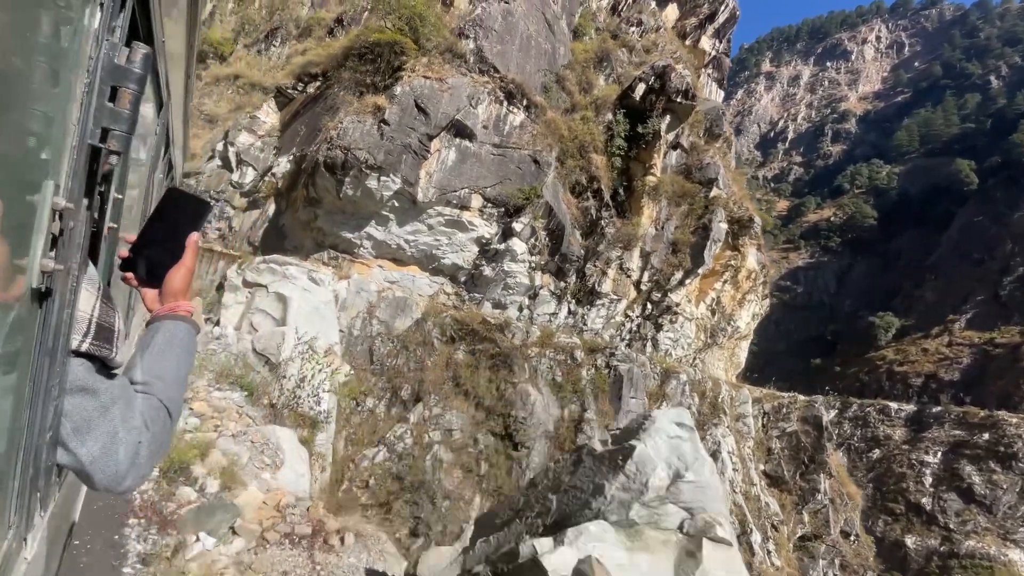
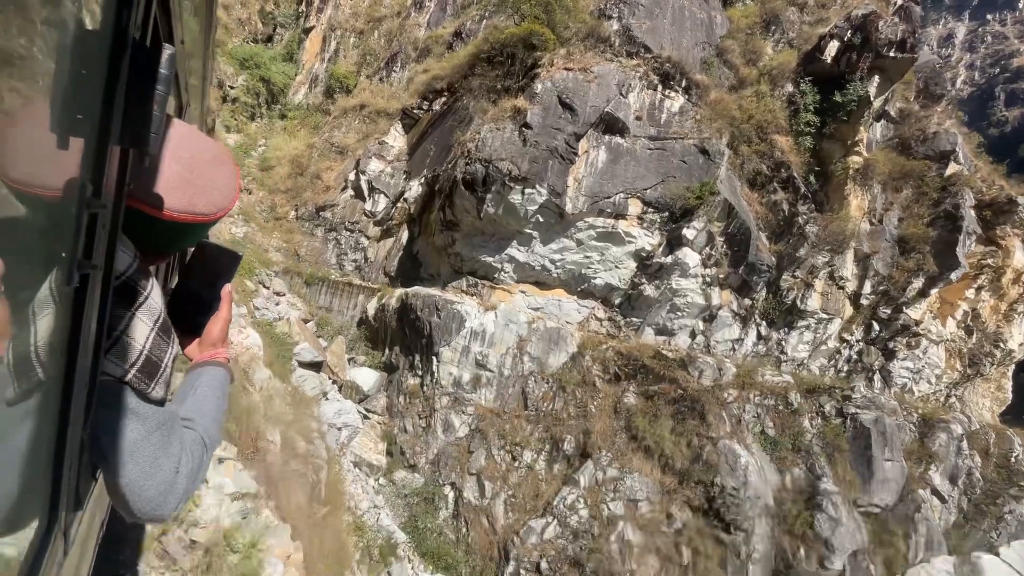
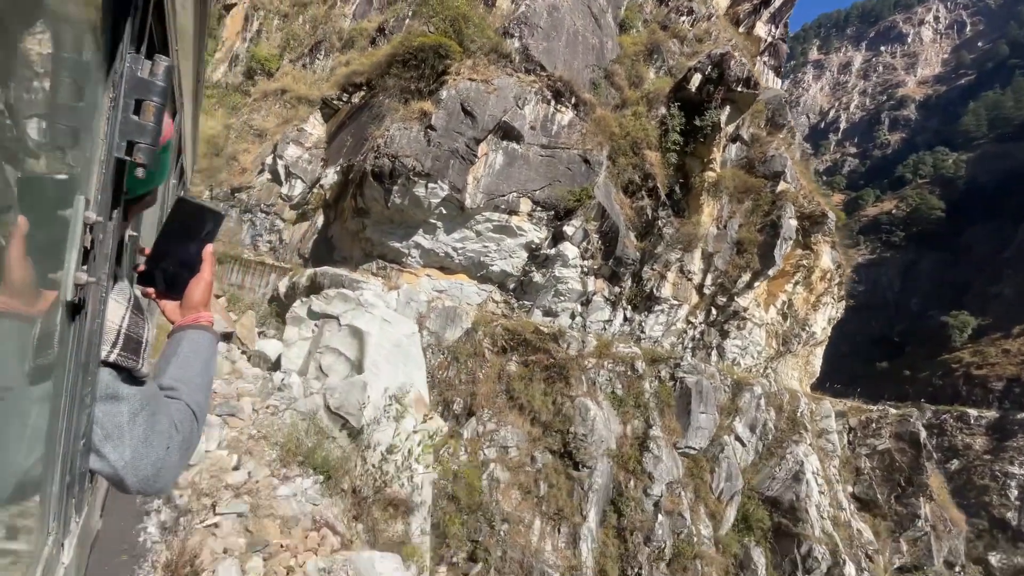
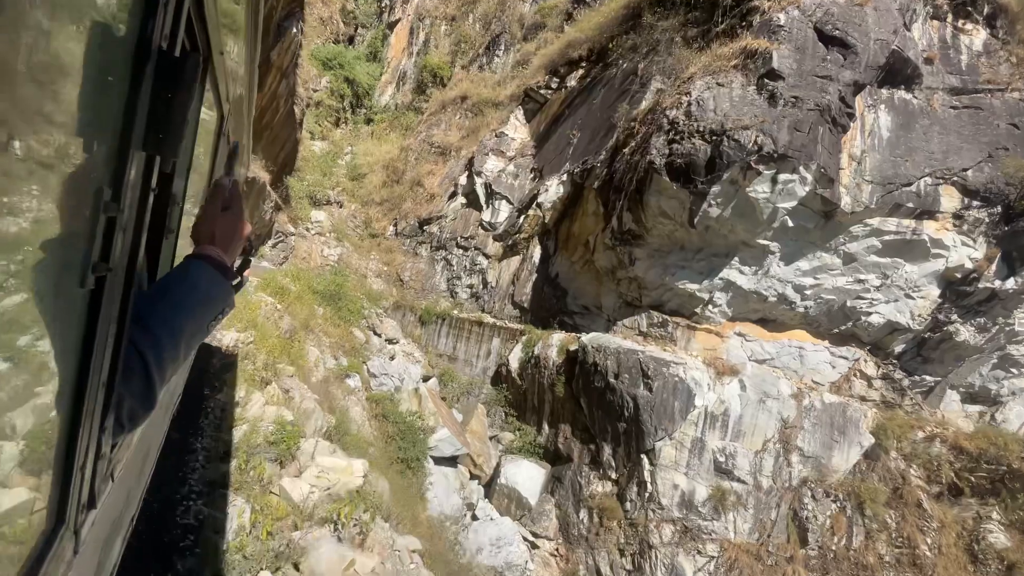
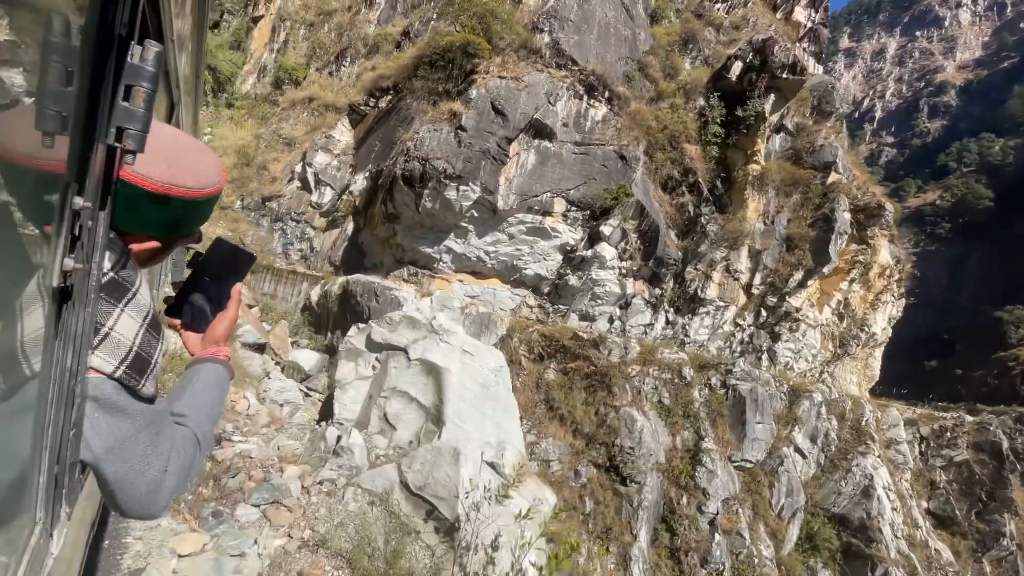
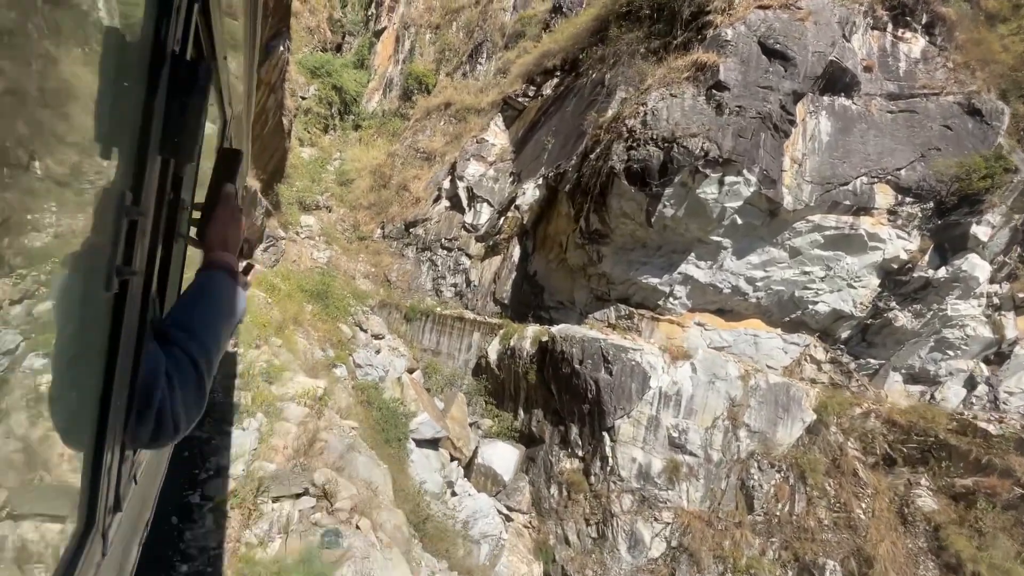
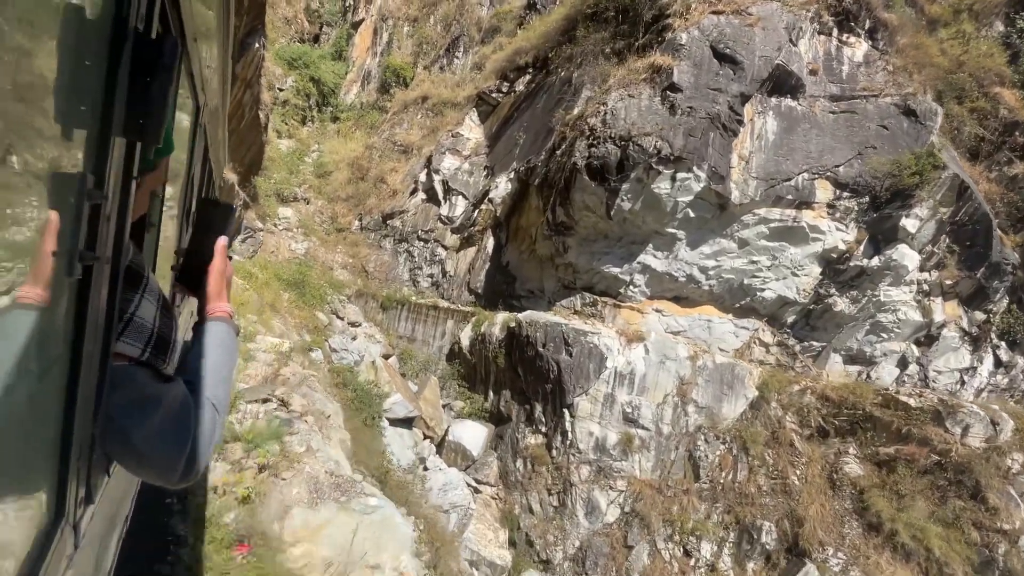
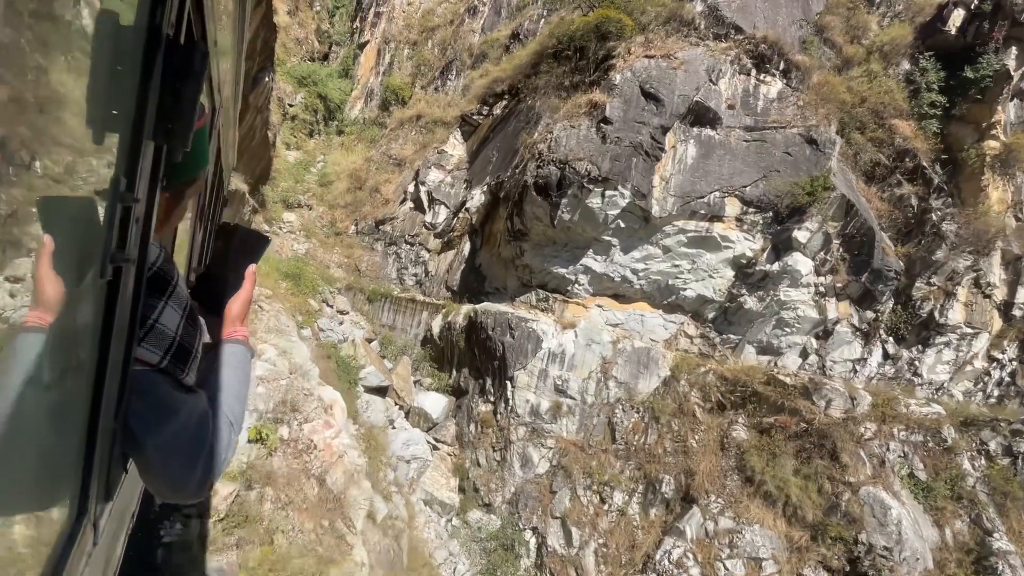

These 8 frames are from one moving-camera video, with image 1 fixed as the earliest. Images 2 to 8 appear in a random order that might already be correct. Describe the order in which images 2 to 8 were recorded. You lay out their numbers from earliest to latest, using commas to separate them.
3, 5, 2, 8, 7, 6, 4
